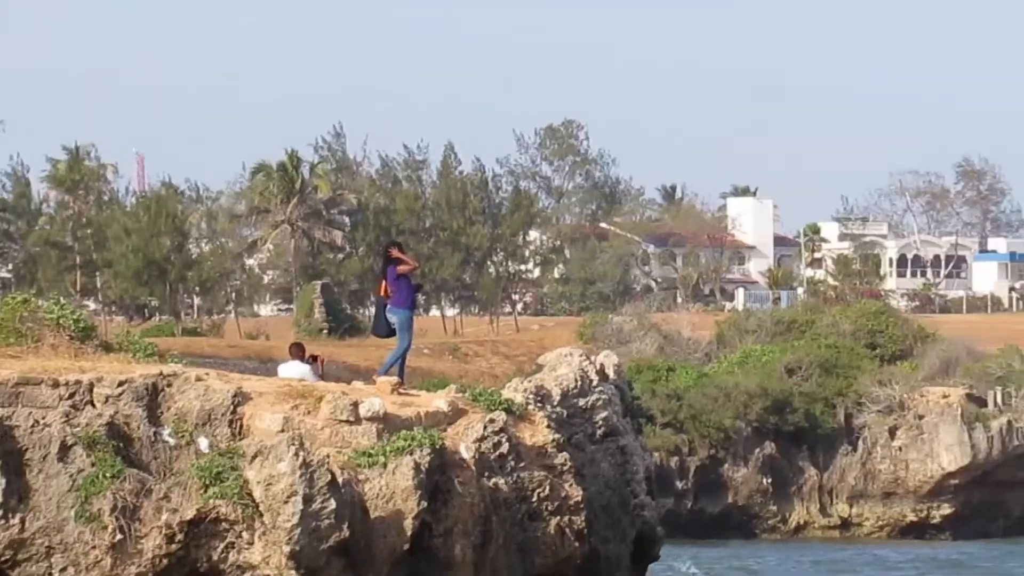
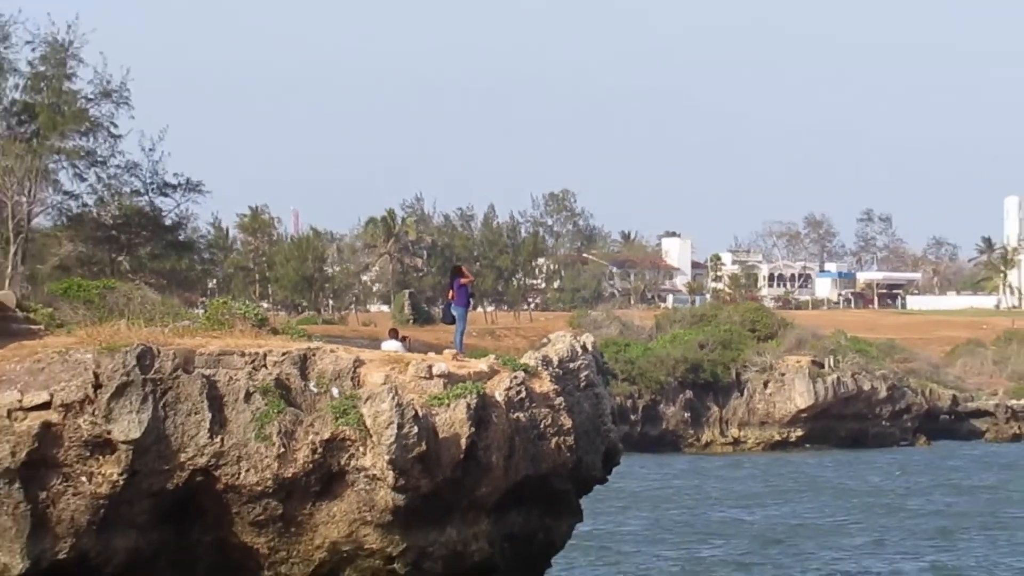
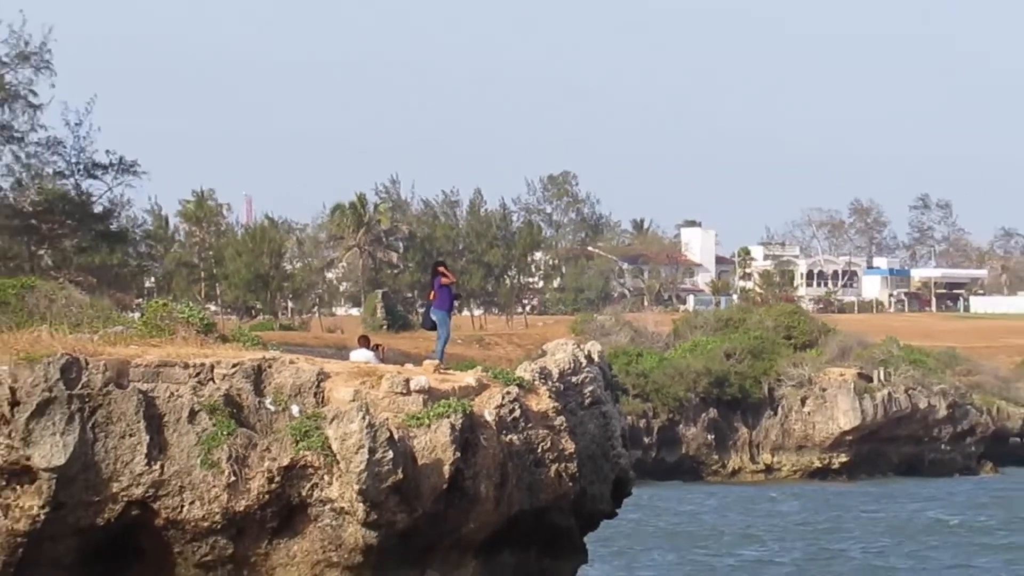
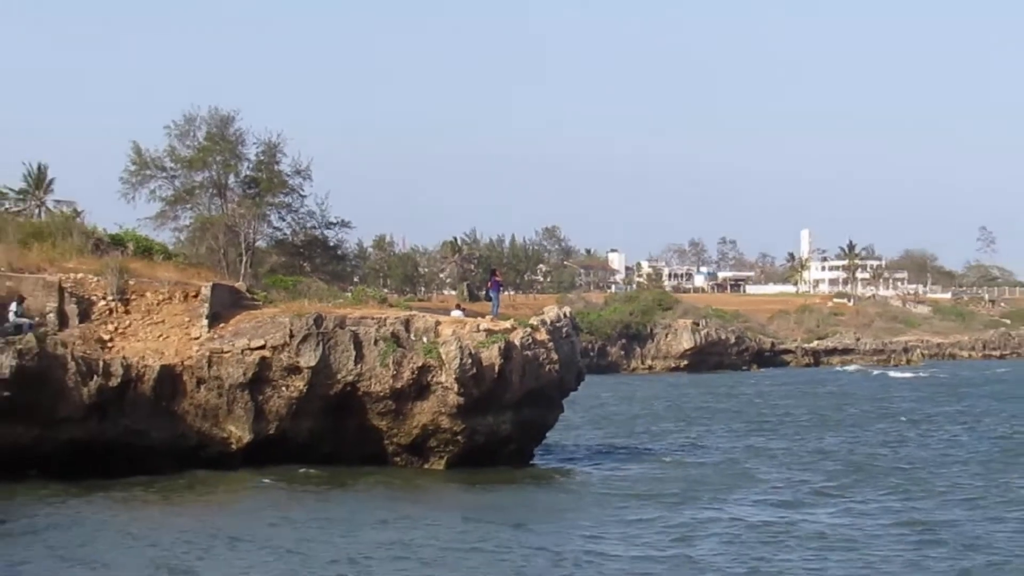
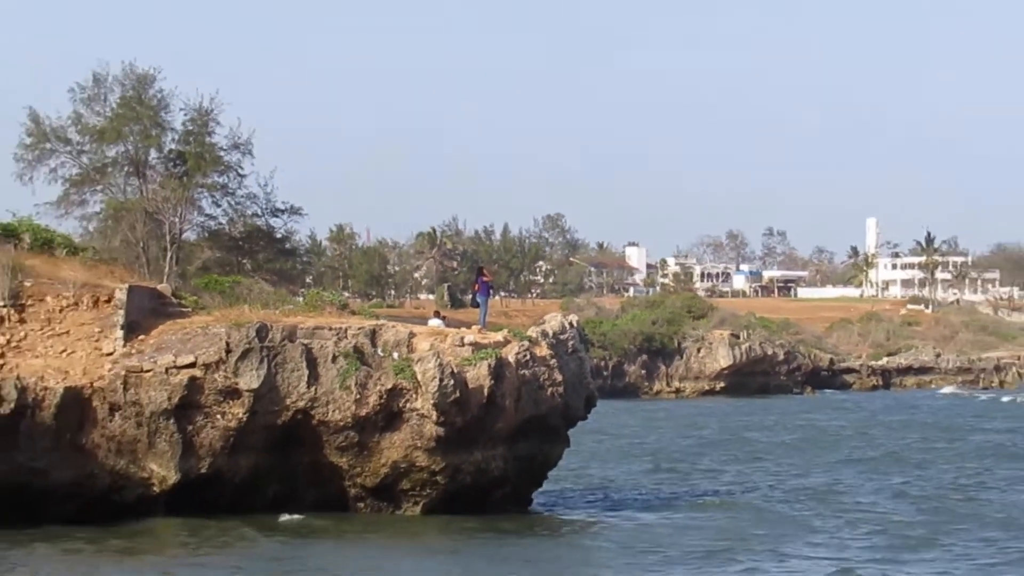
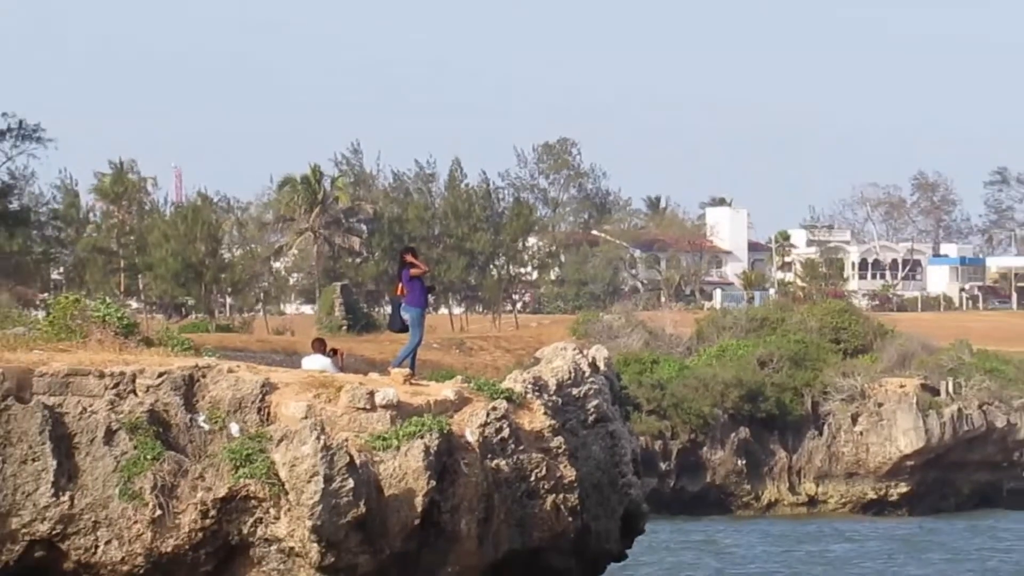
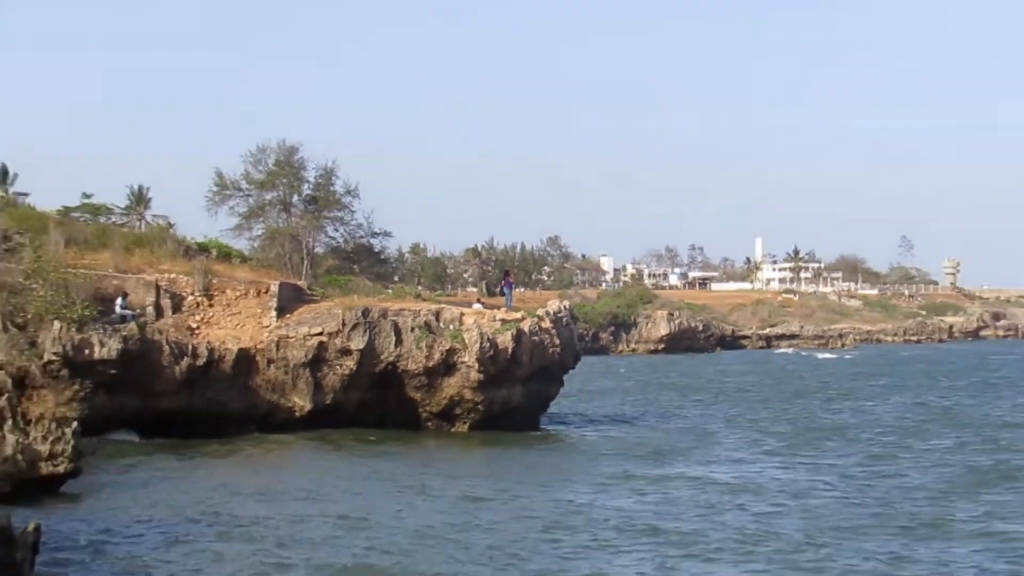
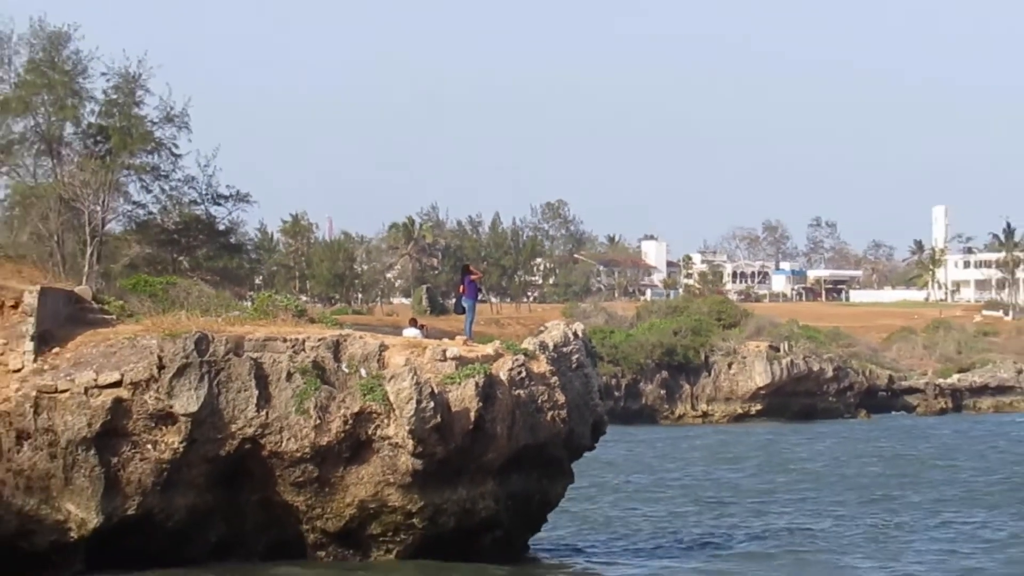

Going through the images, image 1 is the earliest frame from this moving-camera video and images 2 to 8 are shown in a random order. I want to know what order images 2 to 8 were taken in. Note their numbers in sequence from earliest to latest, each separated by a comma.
6, 3, 2, 8, 5, 4, 7
